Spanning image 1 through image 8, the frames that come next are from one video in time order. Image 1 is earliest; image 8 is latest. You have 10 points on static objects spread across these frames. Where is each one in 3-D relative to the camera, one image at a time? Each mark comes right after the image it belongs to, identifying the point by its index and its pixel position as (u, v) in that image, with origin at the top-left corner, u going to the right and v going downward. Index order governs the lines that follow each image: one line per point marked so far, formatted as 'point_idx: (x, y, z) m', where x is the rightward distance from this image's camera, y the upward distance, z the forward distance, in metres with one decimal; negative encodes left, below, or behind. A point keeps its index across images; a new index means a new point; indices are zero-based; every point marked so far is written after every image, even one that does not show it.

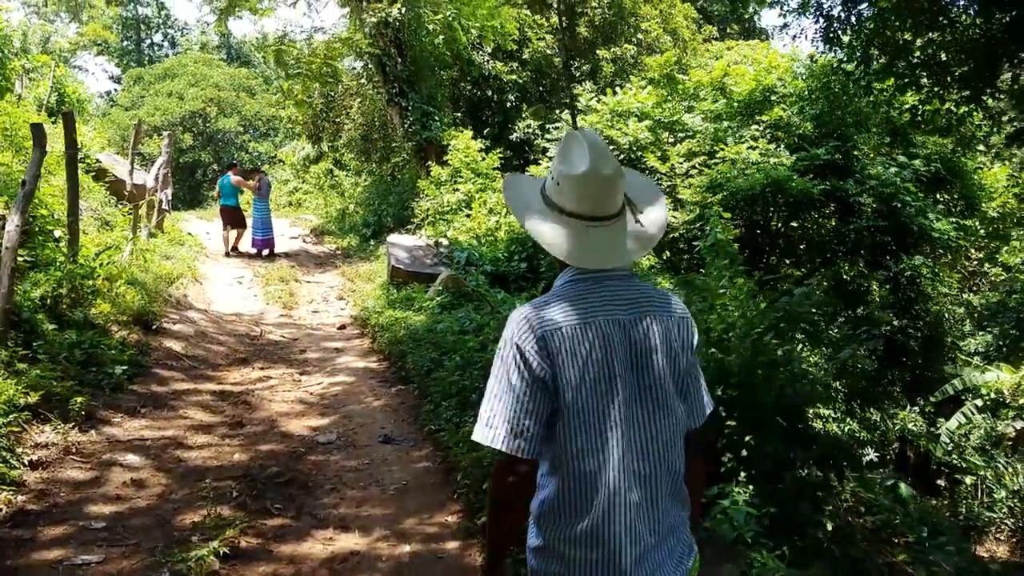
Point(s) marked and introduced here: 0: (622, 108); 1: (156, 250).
0: (+1.9, +3.1, +13.5) m
1: (-5.2, +0.6, +11.7) m
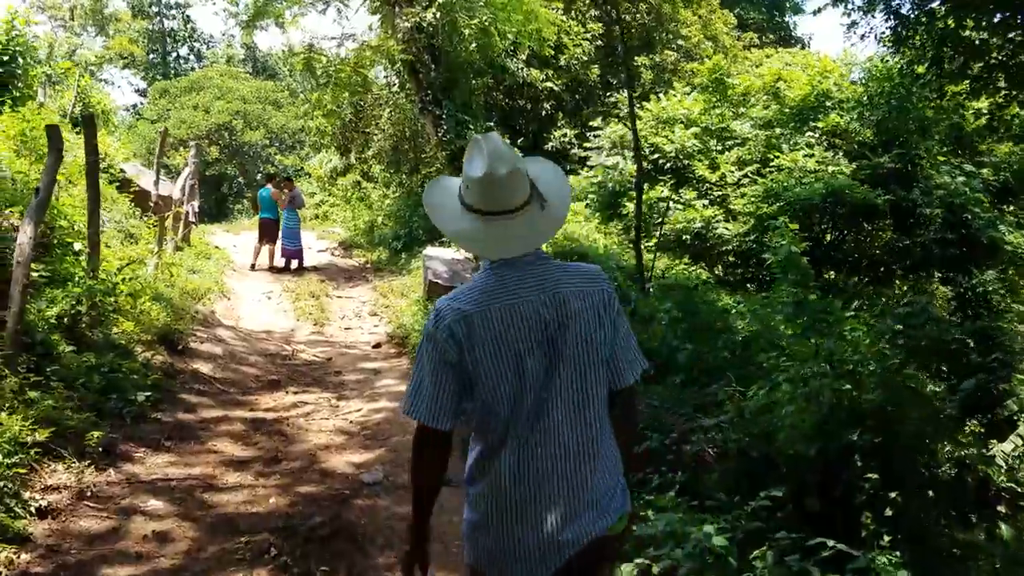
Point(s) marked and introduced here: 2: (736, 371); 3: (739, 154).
0: (+2.5, +2.8, +12.8) m
1: (-4.7, +0.3, +11.2) m
2: (+1.5, -0.6, +5.5) m
3: (+3.5, +2.0, +12.2) m
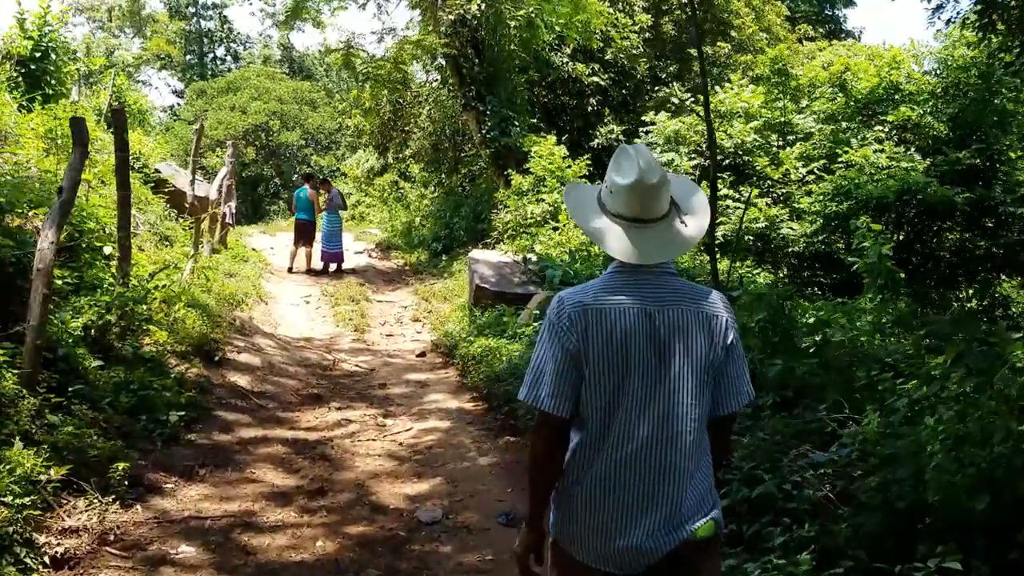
0: (+3.3, +2.7, +12.1) m
1: (-4.0, +0.3, +10.8) m
2: (+2.0, -0.6, +4.8) m
3: (+4.2, +2.0, +11.4) m
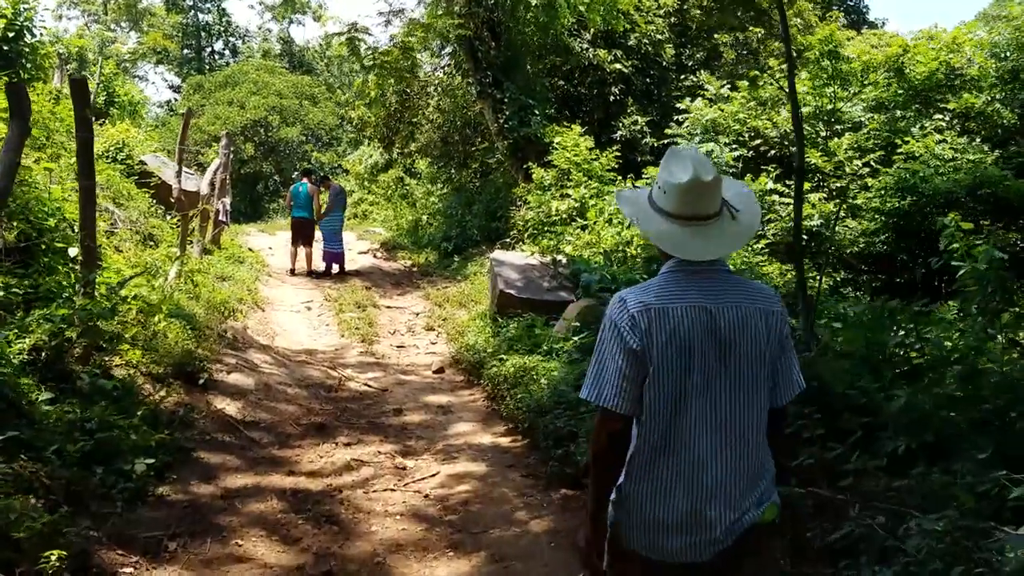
0: (+3.6, +2.7, +11.1) m
1: (-3.7, +0.2, +9.8) m
2: (+2.3, -0.7, +3.7) m
3: (+4.5, +1.9, +10.4) m
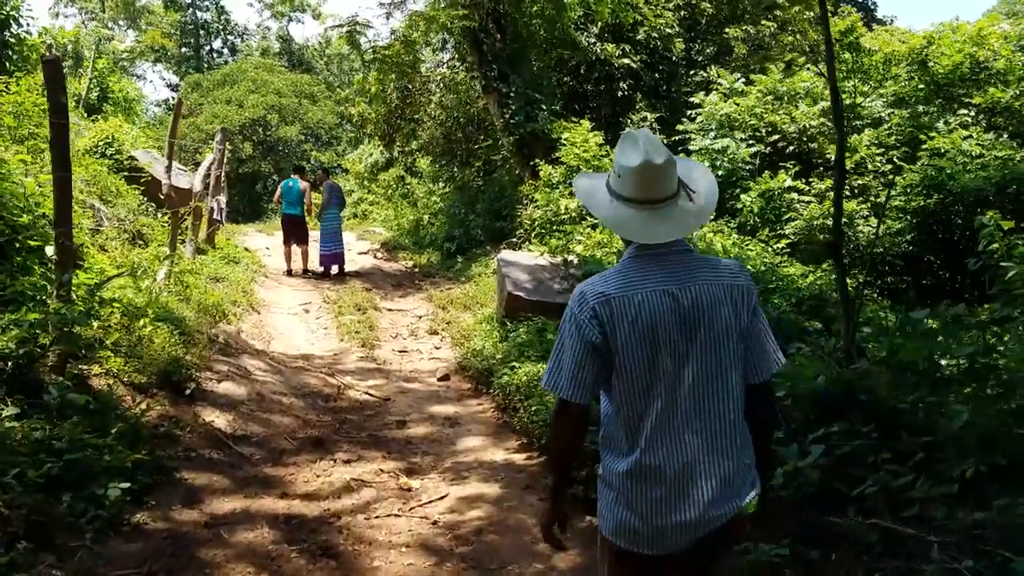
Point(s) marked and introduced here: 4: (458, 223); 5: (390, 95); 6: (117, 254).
0: (+3.7, +2.6, +10.6) m
1: (-3.6, +0.2, +9.3) m
2: (+2.4, -0.7, +3.3) m
3: (+4.5, +1.9, +9.9) m
4: (-0.9, +1.2, +14.0) m
5: (-2.1, +3.4, +14.1) m
6: (-3.6, +0.3, +7.3) m
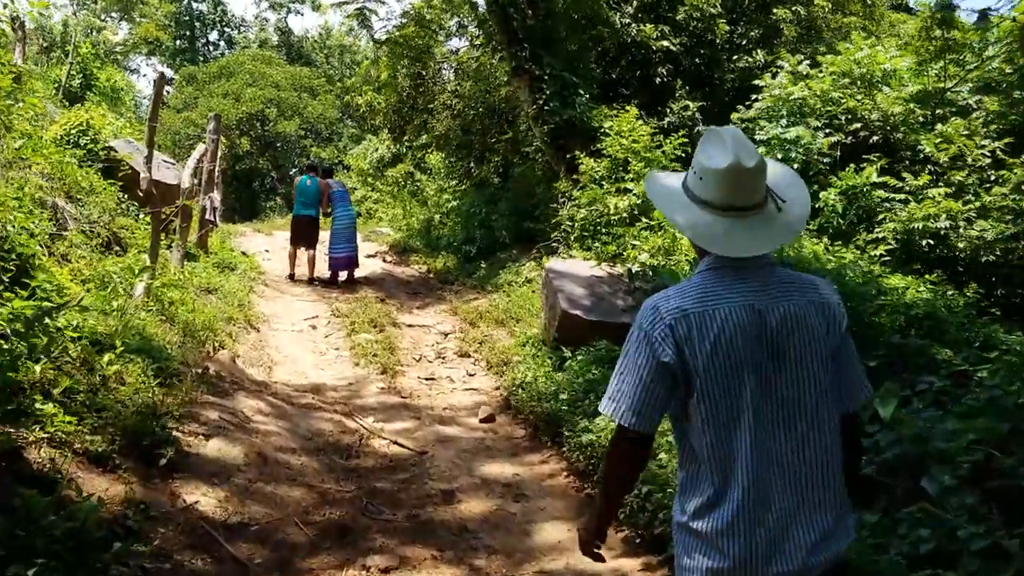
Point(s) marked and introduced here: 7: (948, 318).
0: (+4.1, +2.5, +9.3) m
1: (-3.2, +0.1, +7.9) m
2: (+2.8, -0.9, +1.9) m
3: (+5.0, +1.8, +8.6) m
4: (-0.5, +1.0, +12.6) m
5: (-1.7, +3.3, +12.7) m
6: (-3.2, +0.2, +6.0) m
7: (+3.6, -0.2, +6.6) m
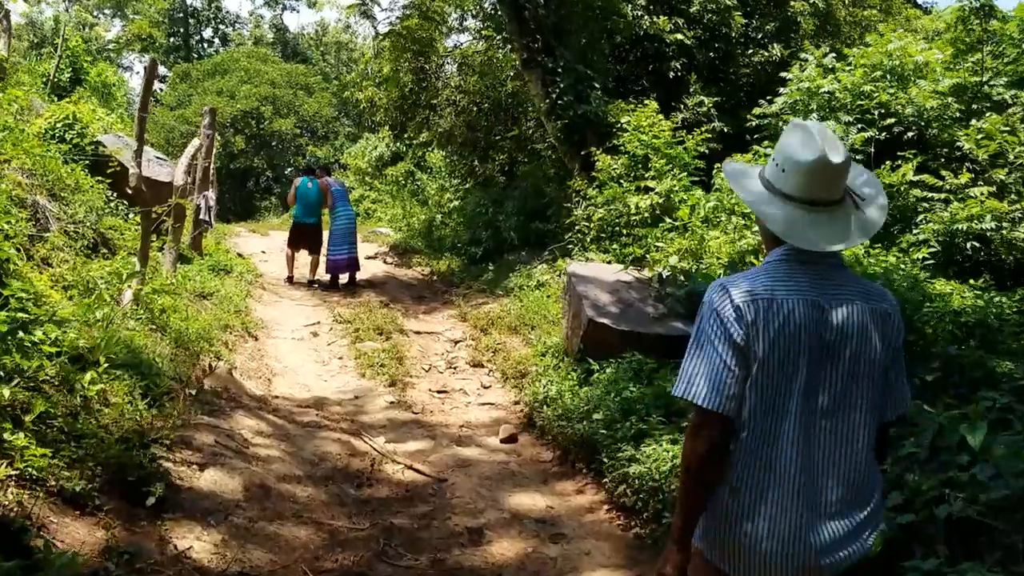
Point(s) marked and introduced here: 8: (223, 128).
0: (+4.2, +2.5, +8.8) m
1: (-3.0, 0.0, +7.4) m
2: (+3.0, -0.9, +1.5) m
3: (+5.1, +1.7, +8.1) m
4: (-0.4, +1.0, +12.1) m
5: (-1.6, +3.2, +12.2) m
6: (-3.0, +0.1, +5.4) m
7: (+3.8, -0.3, +6.1) m
8: (-7.2, +4.0, +19.7) m
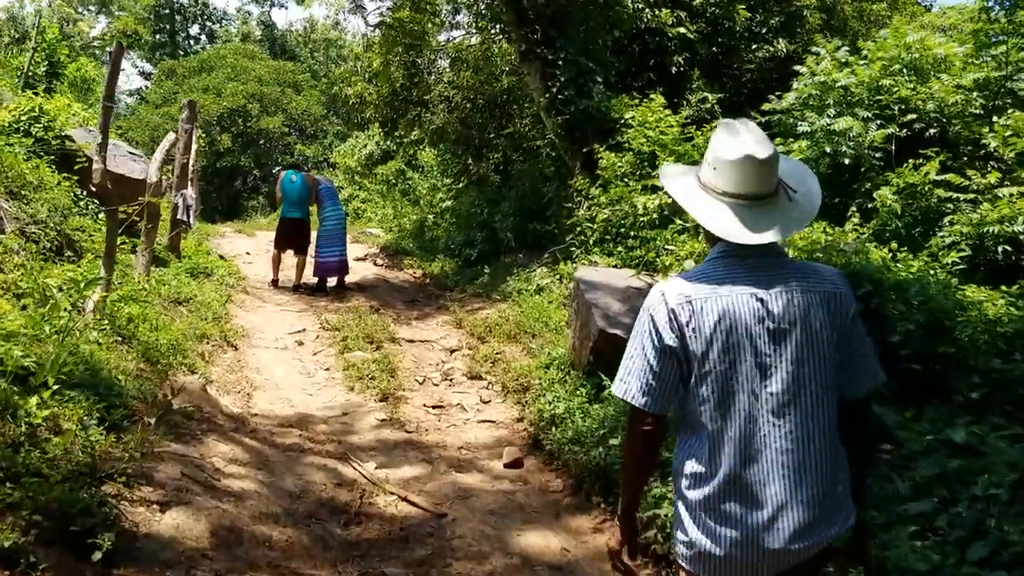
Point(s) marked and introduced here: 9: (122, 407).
0: (+4.2, +2.4, +8.3) m
1: (-3.0, 0.0, +6.9) m
2: (+3.1, -1.0, +1.0) m
3: (+5.1, +1.7, +7.7) m
4: (-0.5, +0.9, +11.6) m
5: (-1.7, +3.2, +11.6) m
6: (-3.0, +0.1, +4.9) m
7: (+3.8, -0.3, +5.7) m
8: (-7.3, +4.0, +19.1) m
9: (-2.0, -0.6, +4.0) m
